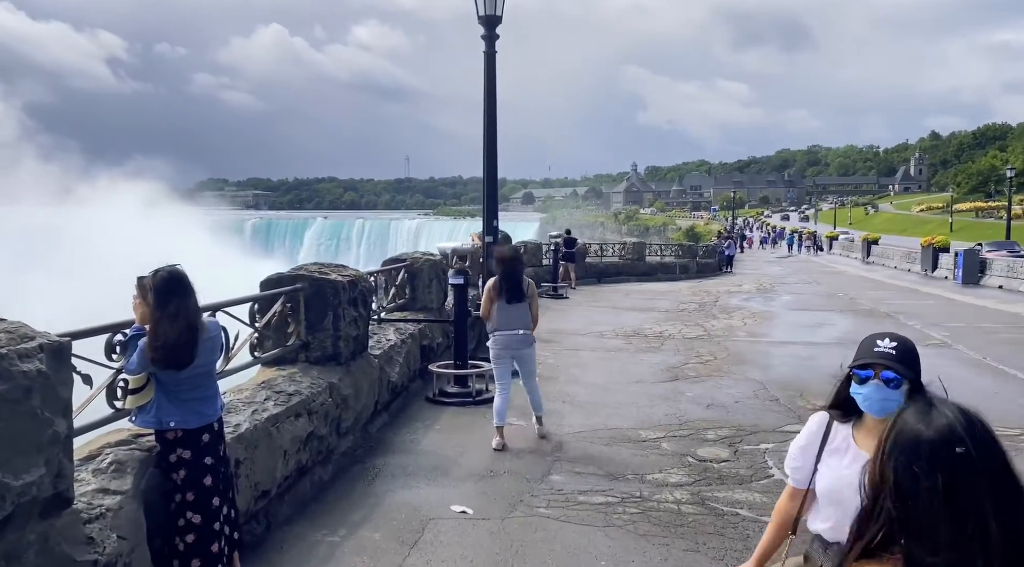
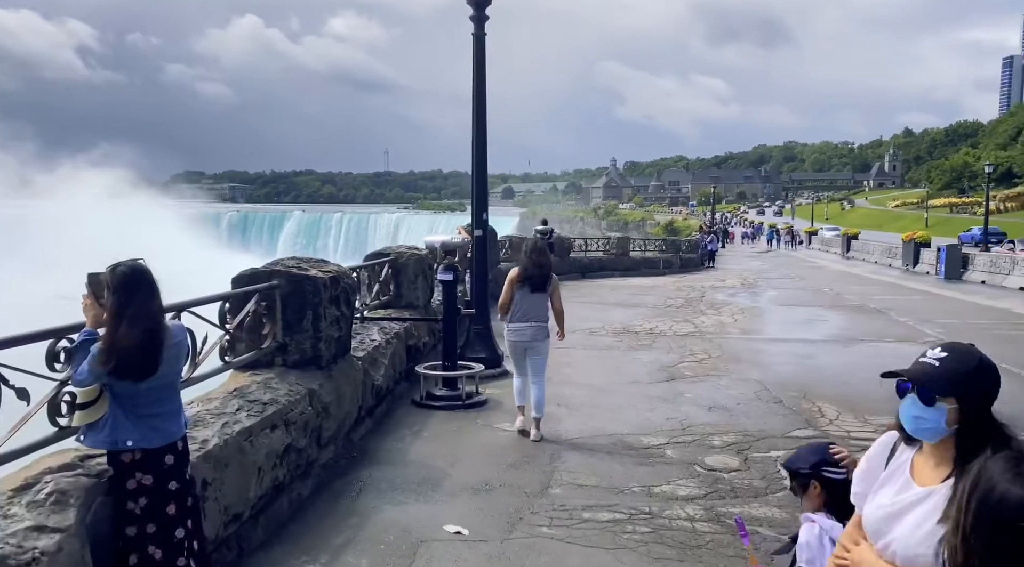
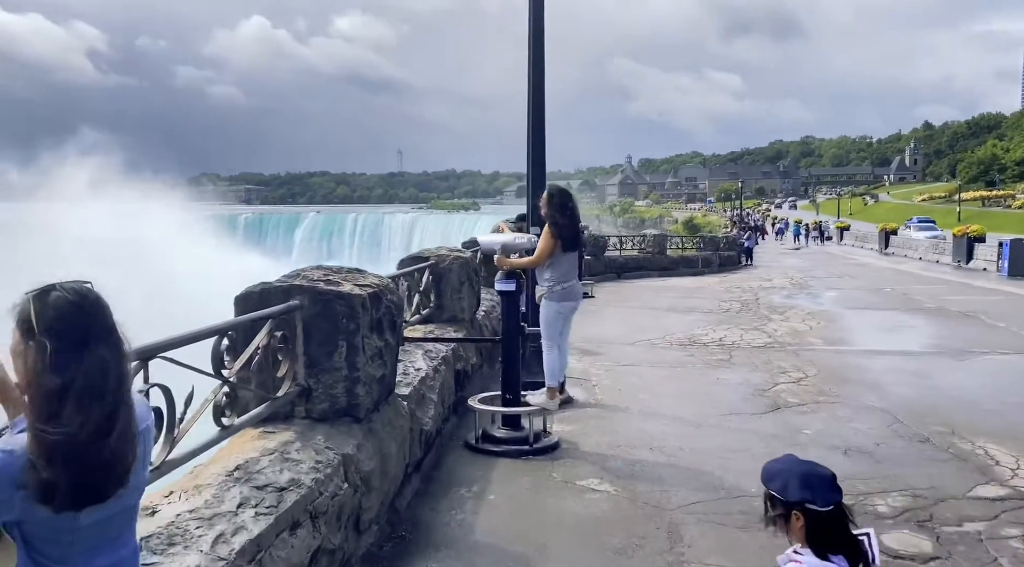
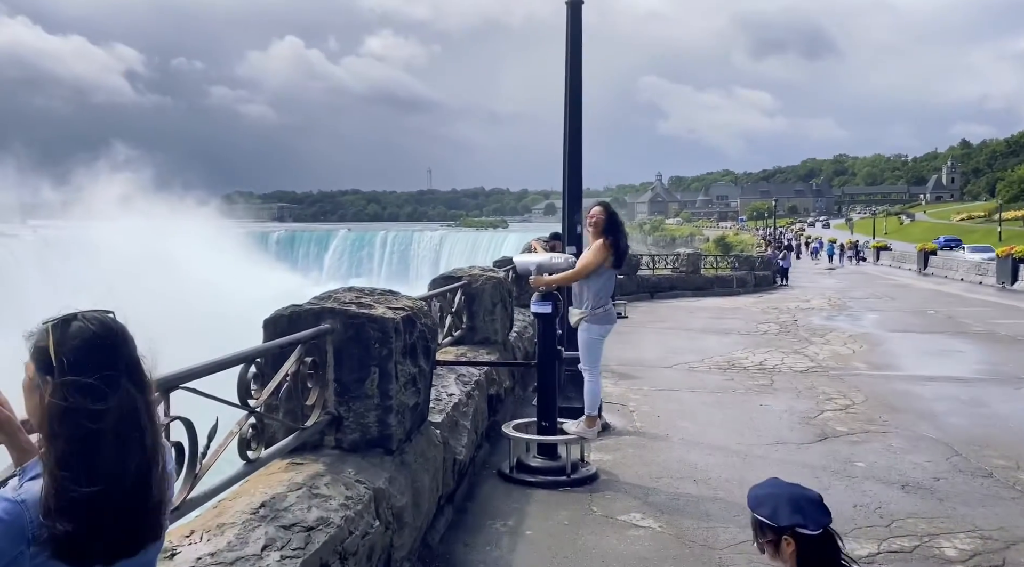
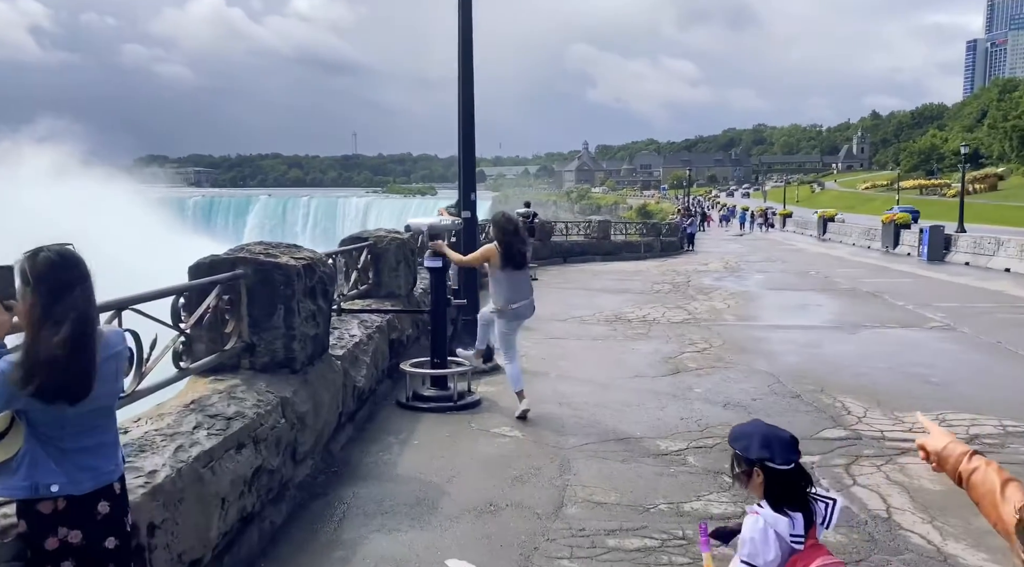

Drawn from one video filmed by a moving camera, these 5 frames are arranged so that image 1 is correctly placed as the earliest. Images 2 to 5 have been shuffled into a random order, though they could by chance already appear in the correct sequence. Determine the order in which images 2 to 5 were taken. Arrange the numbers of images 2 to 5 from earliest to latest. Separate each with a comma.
2, 5, 3, 4
